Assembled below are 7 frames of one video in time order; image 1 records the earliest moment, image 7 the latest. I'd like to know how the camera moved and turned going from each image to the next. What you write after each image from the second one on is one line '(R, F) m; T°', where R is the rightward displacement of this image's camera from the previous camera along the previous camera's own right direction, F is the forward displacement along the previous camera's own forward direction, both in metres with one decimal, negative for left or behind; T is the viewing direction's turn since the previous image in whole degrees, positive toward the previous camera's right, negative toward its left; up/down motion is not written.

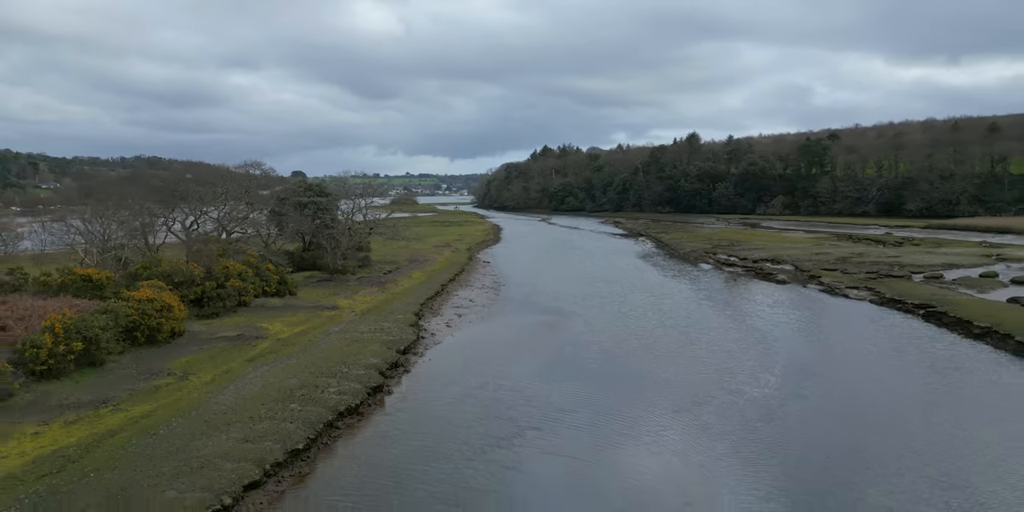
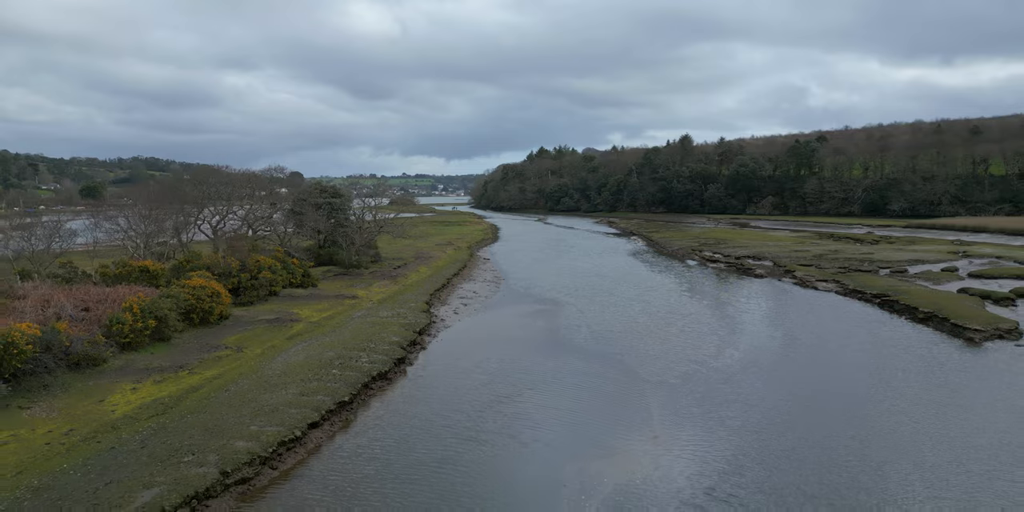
(-0.1, -2.9) m; 0°
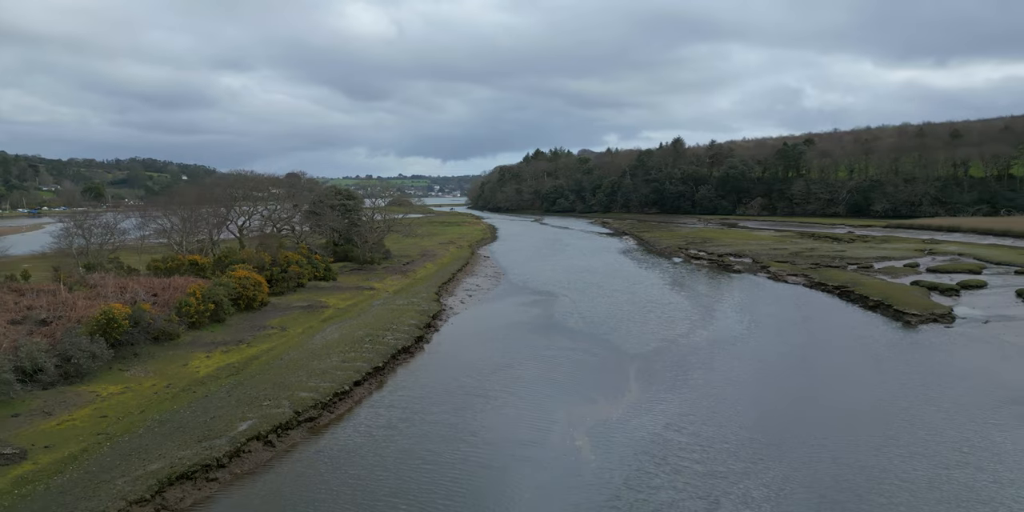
(-0.2, -3.4) m; 0°
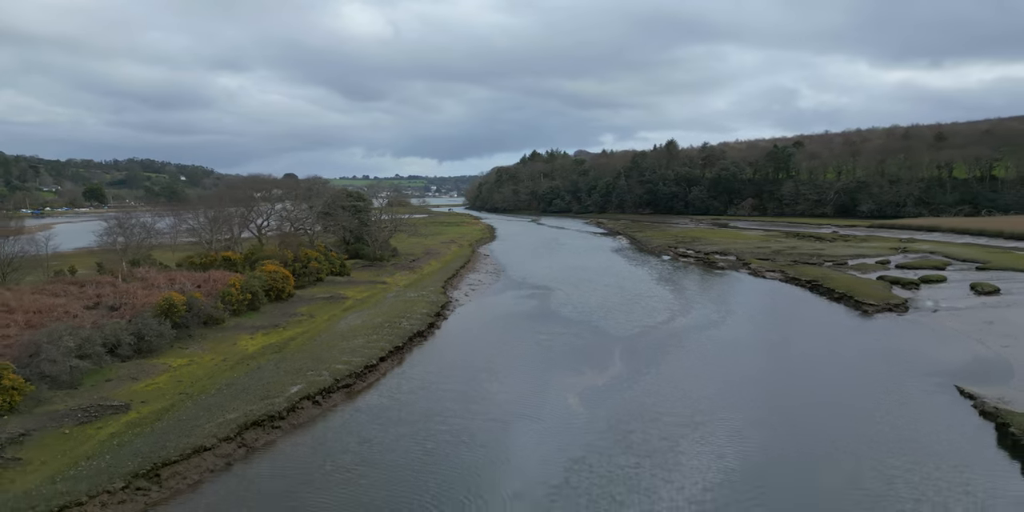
(-0.1, -2.9) m; 0°
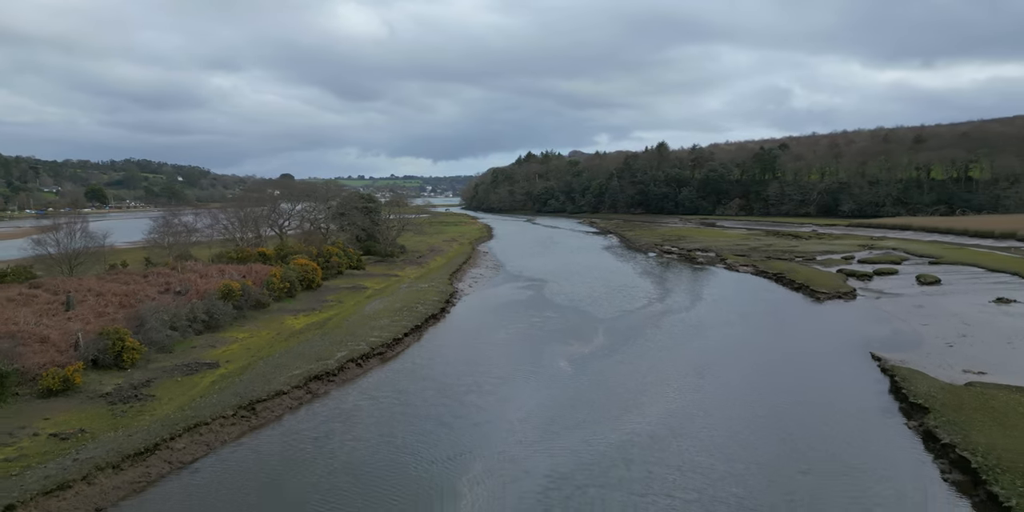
(-0.2, -4.1) m; 0°
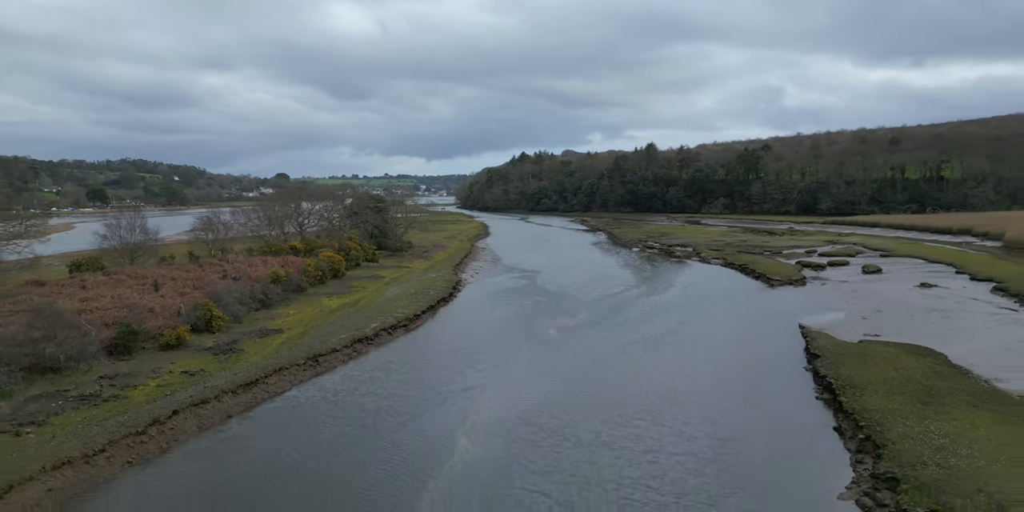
(-0.2, -5.2) m; 0°
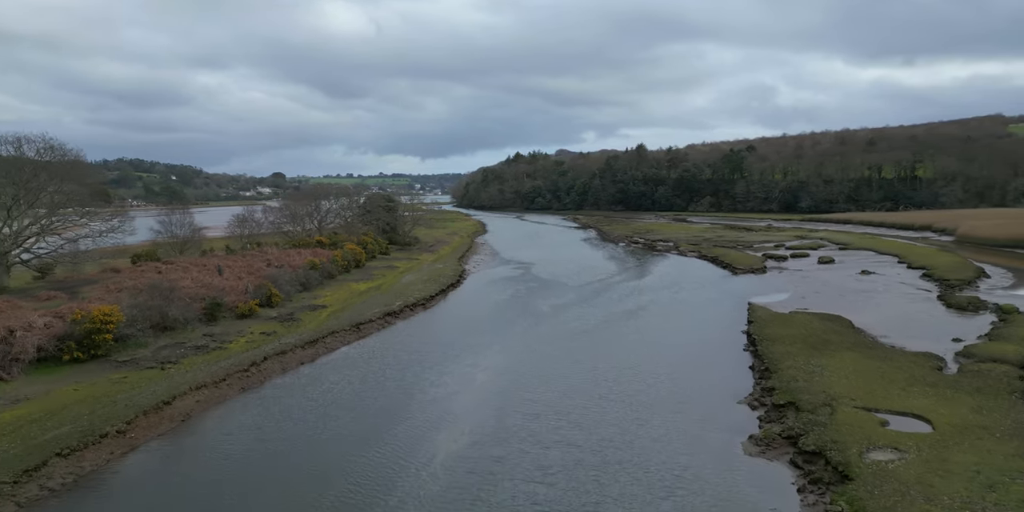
(-0.2, -5.6) m; 0°
